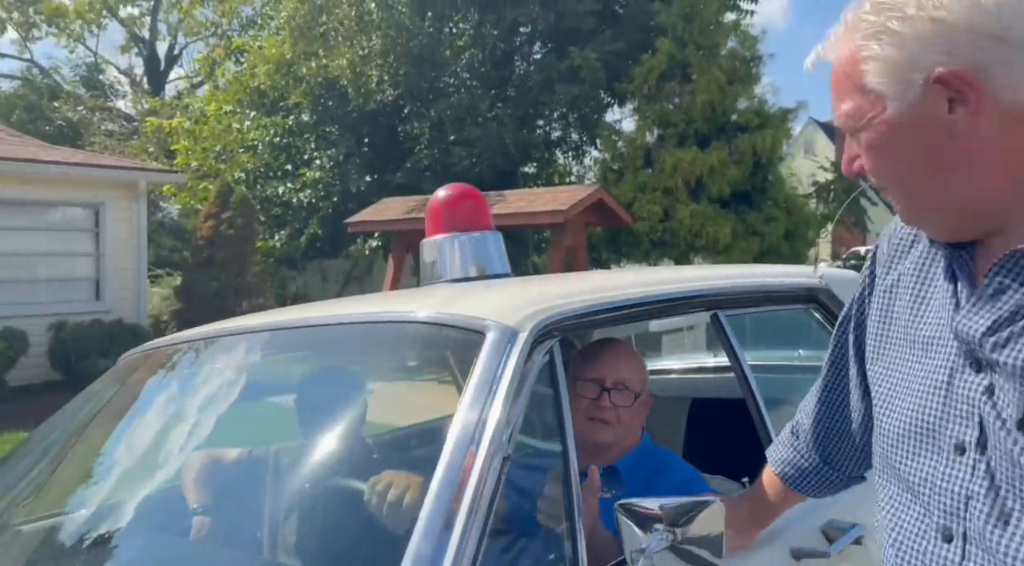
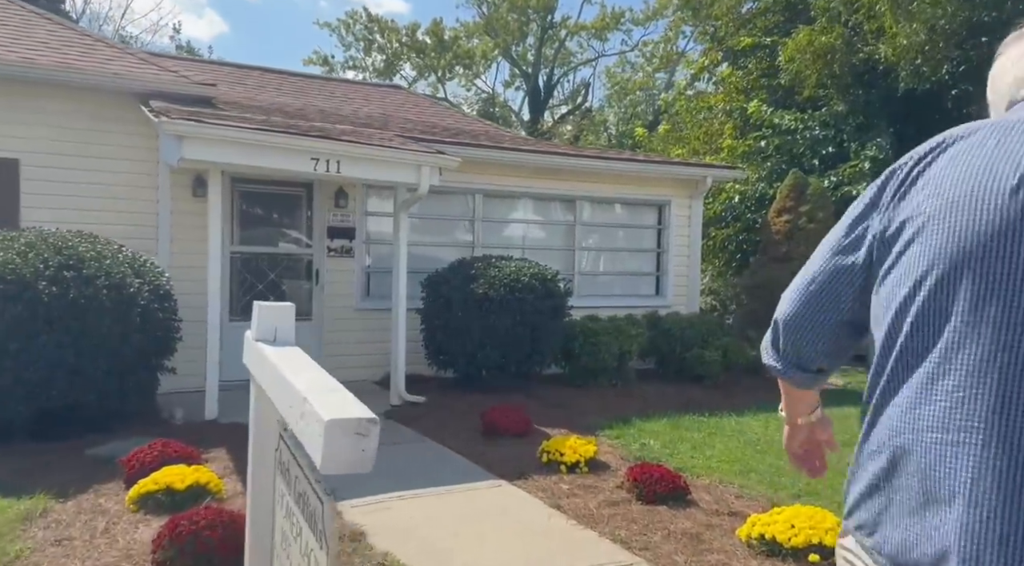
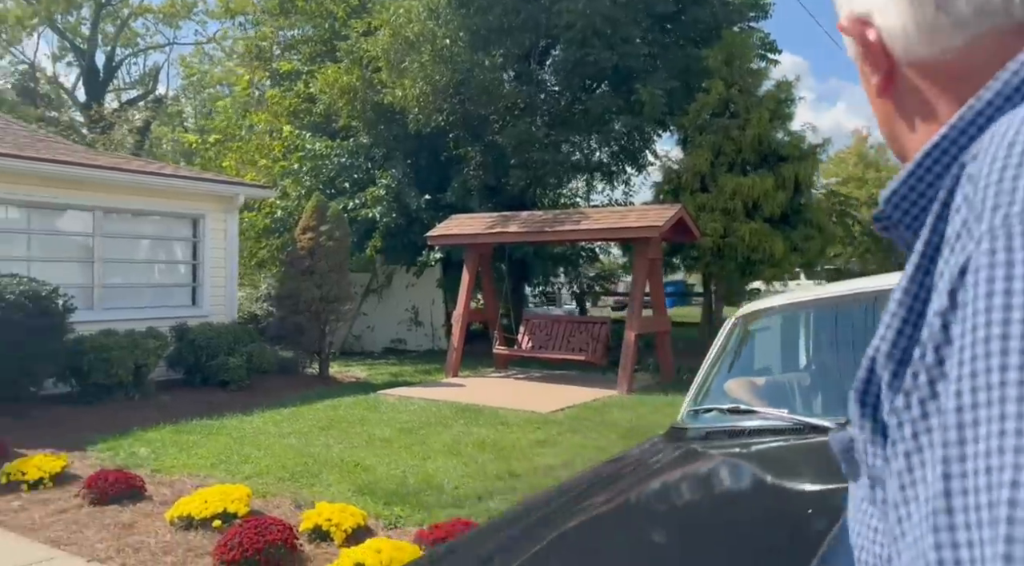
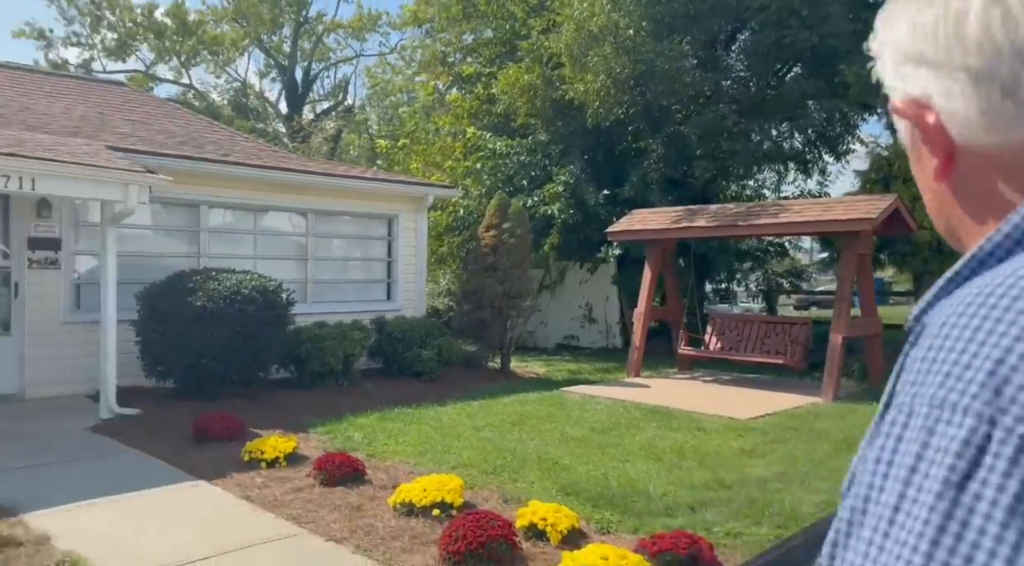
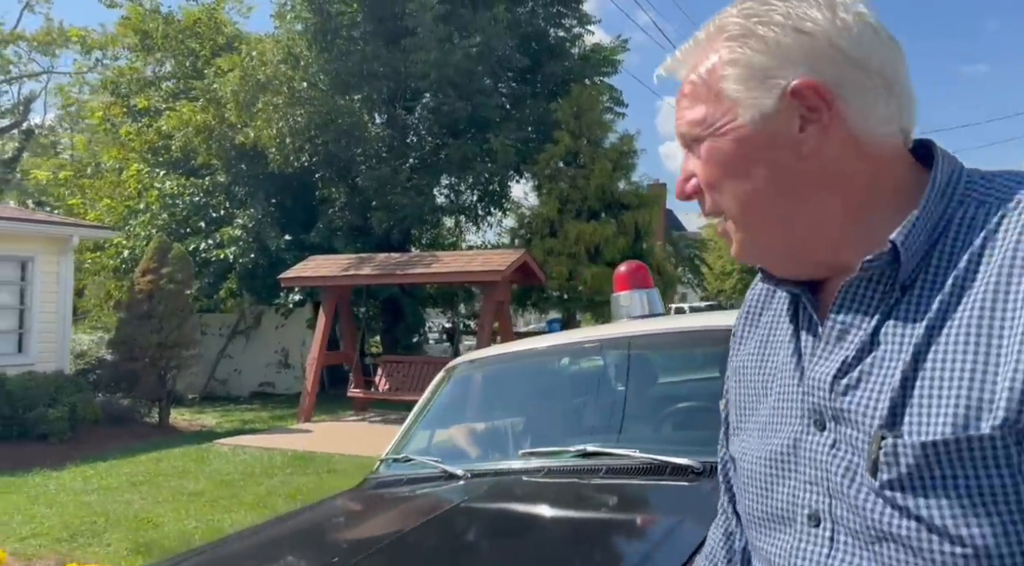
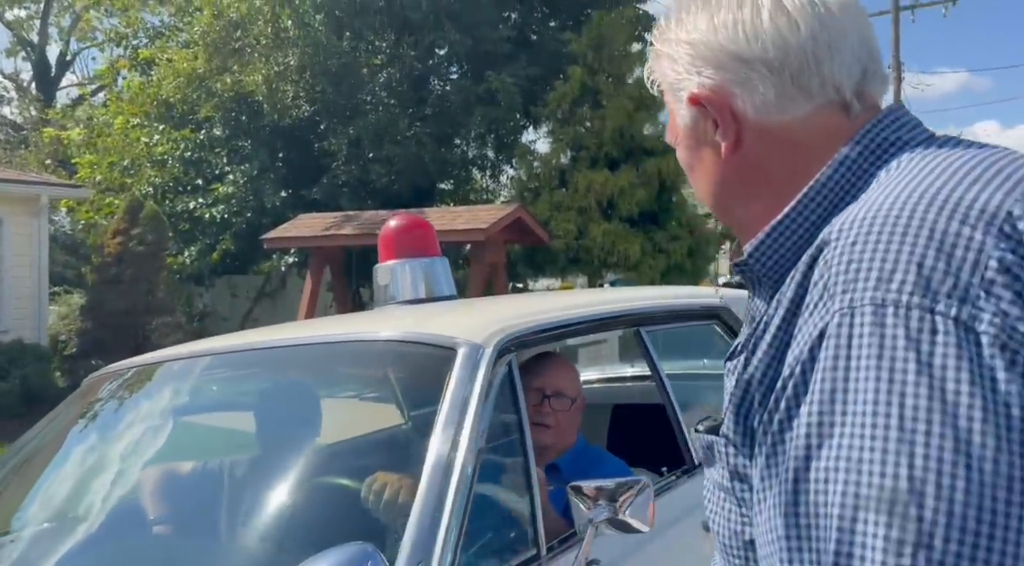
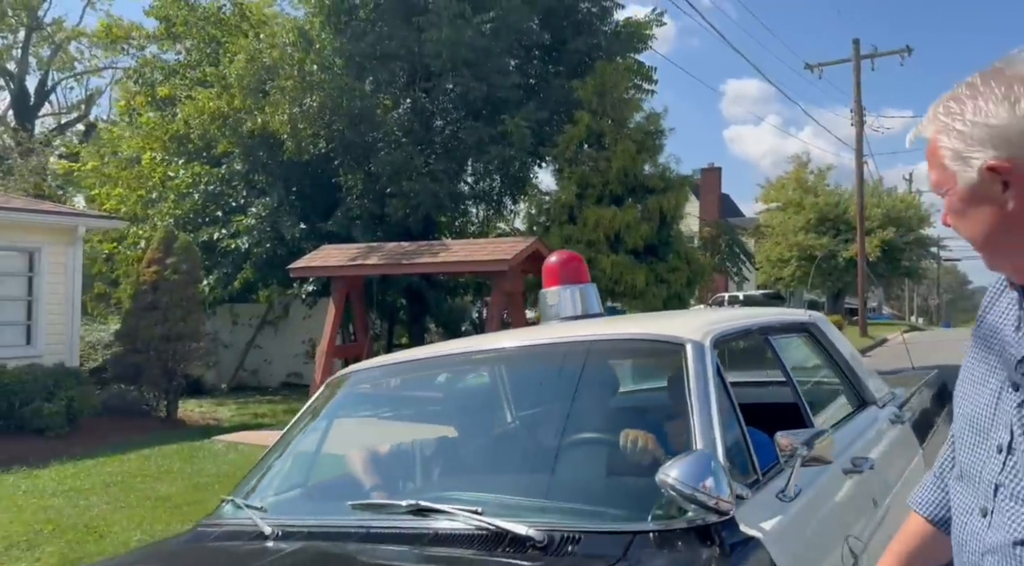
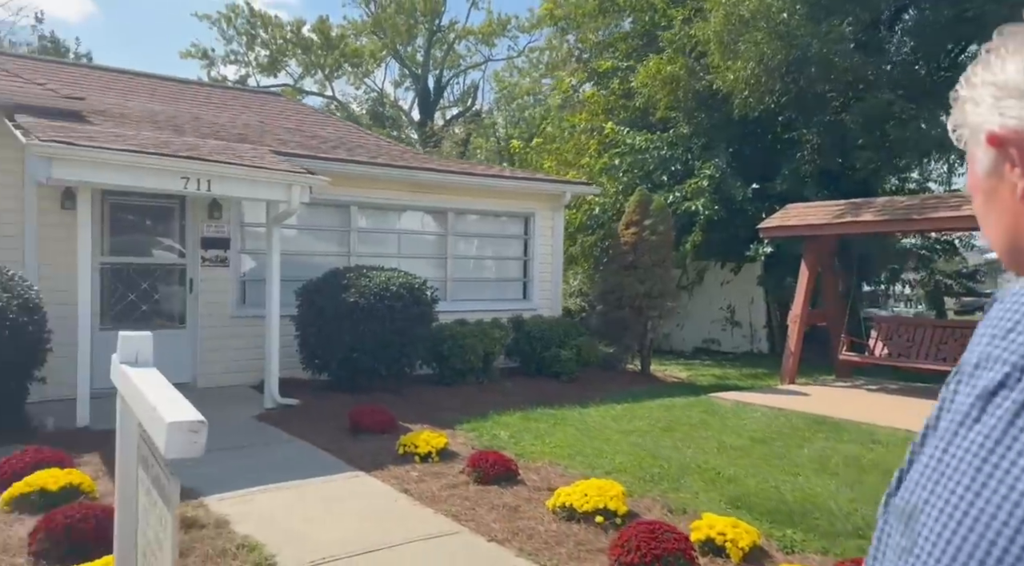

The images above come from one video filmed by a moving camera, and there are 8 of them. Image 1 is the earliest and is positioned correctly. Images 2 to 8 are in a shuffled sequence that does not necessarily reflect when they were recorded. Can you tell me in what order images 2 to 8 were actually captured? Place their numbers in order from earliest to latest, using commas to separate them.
6, 7, 5, 3, 4, 8, 2
